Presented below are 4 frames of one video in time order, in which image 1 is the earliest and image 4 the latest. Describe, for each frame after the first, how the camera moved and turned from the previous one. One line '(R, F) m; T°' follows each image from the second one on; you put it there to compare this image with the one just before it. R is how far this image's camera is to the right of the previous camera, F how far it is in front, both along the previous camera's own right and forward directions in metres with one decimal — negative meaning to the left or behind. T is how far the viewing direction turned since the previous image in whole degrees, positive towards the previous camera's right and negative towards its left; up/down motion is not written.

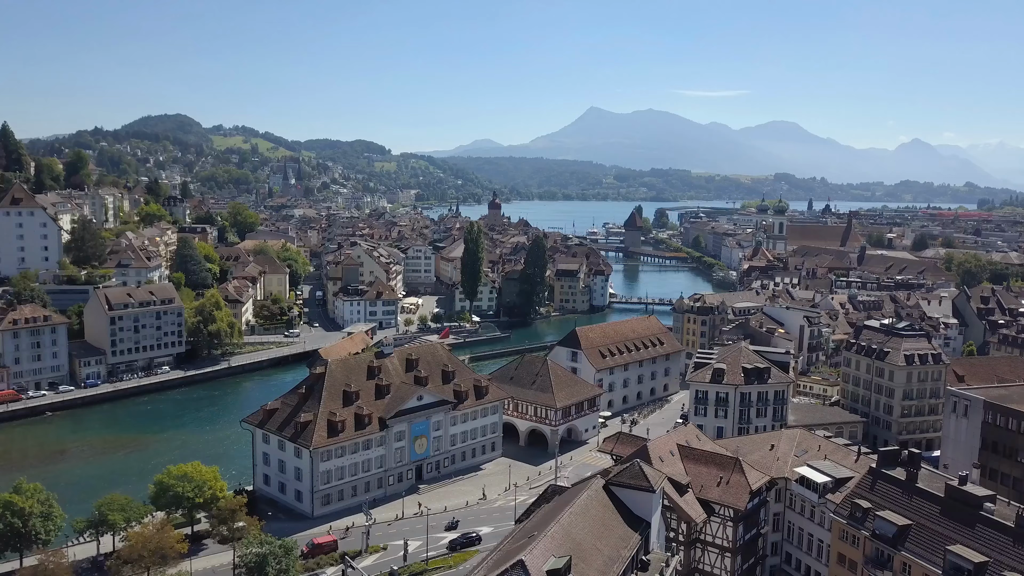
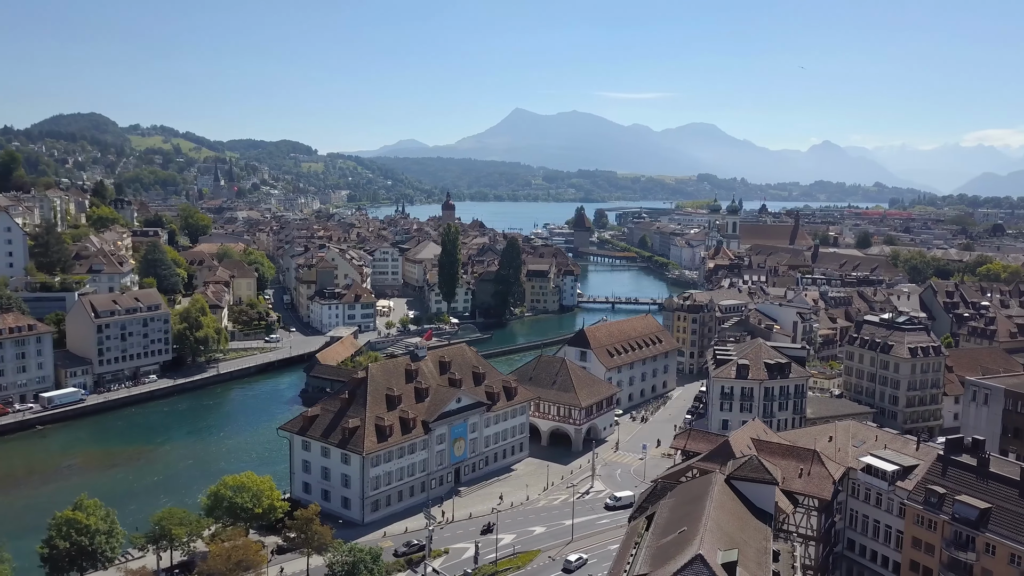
(-3.9, 0.0) m; +5°
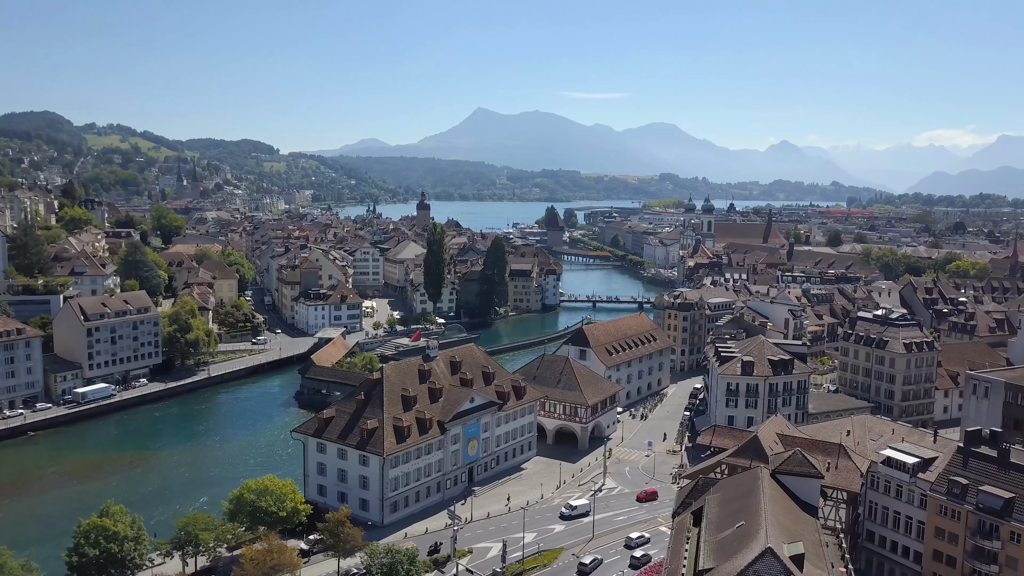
(-1.7, -0.1) m; +2°
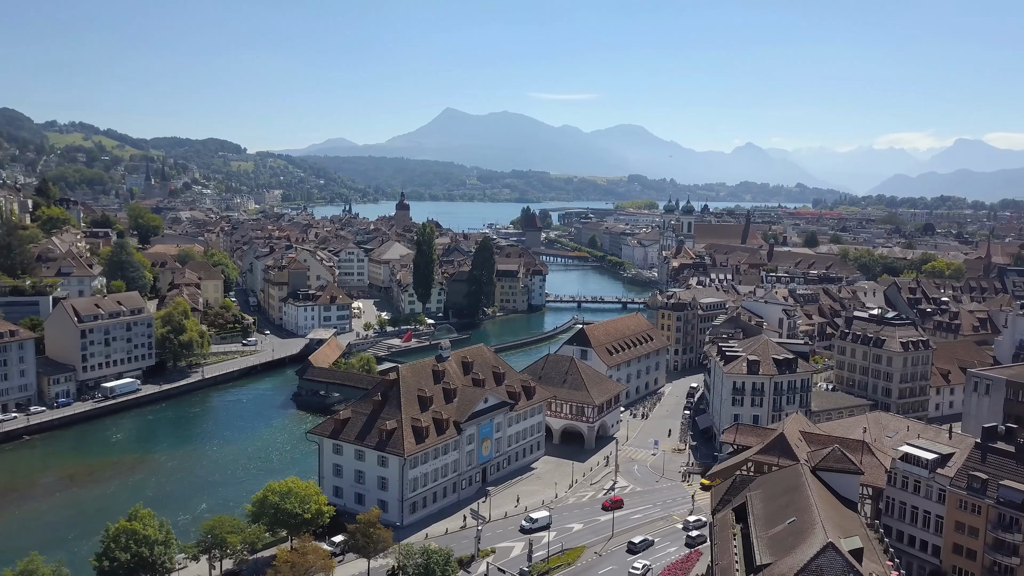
(-1.6, -0.1) m; +2°
